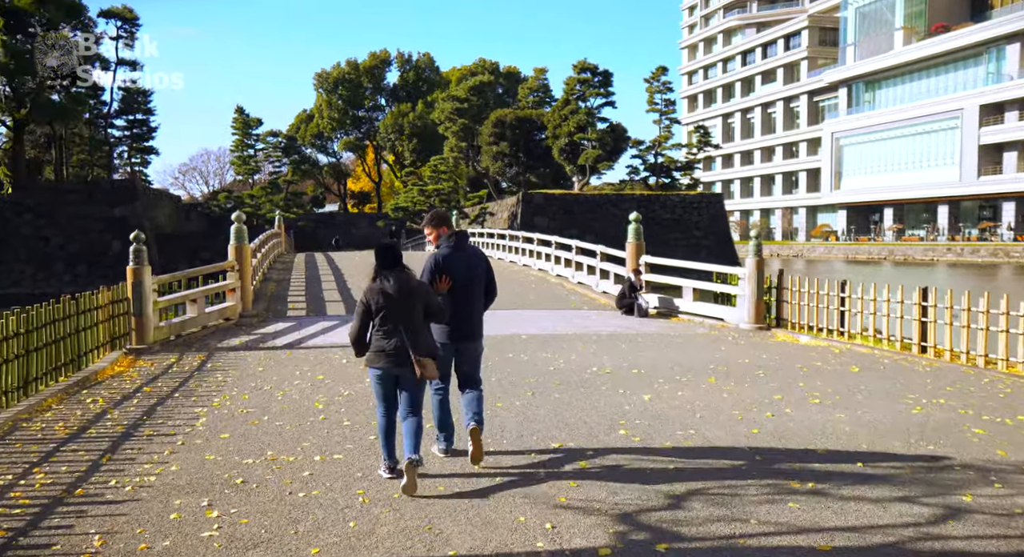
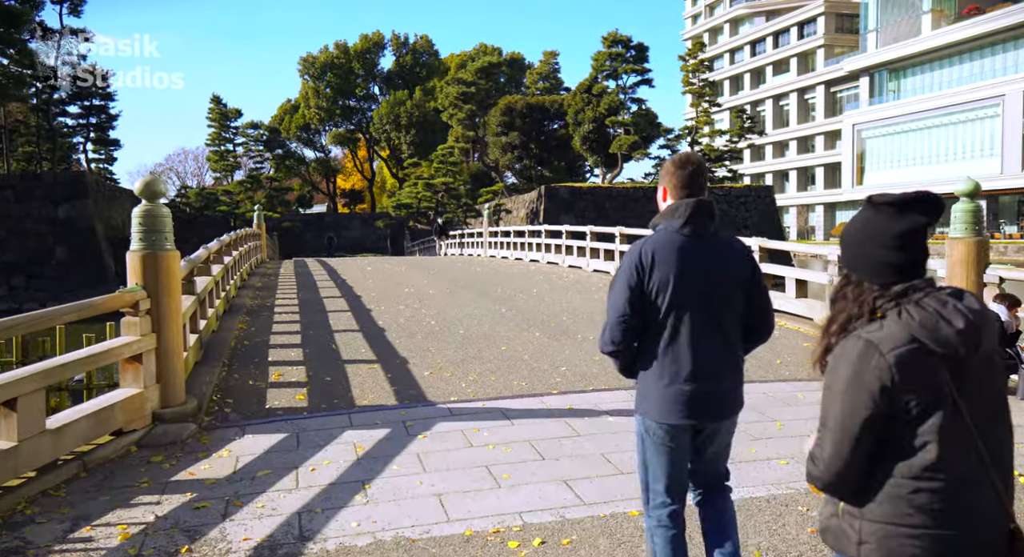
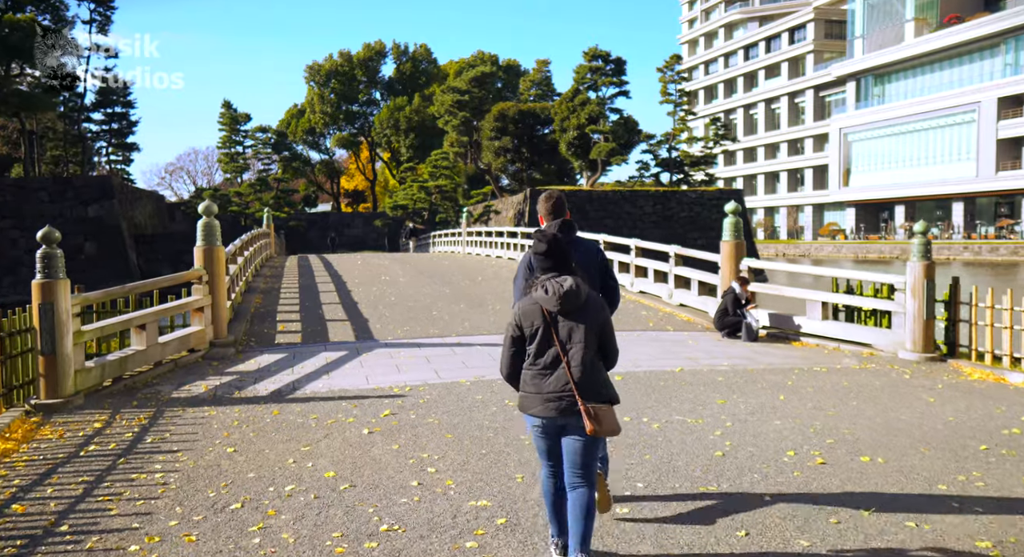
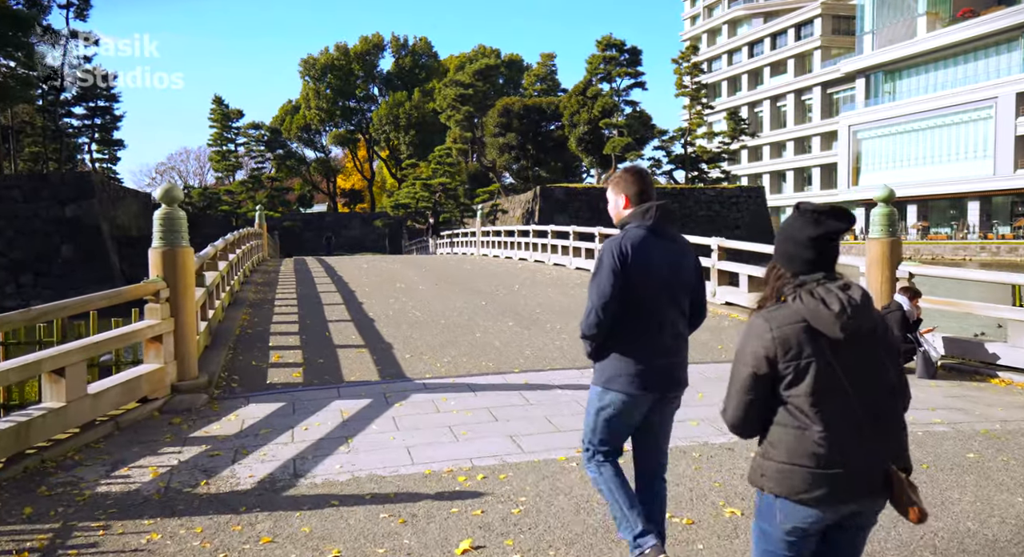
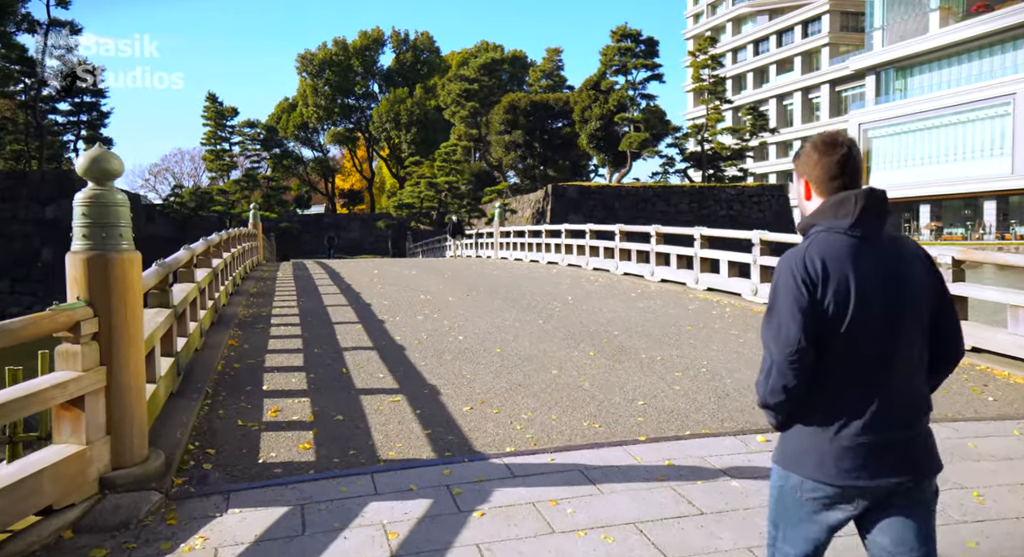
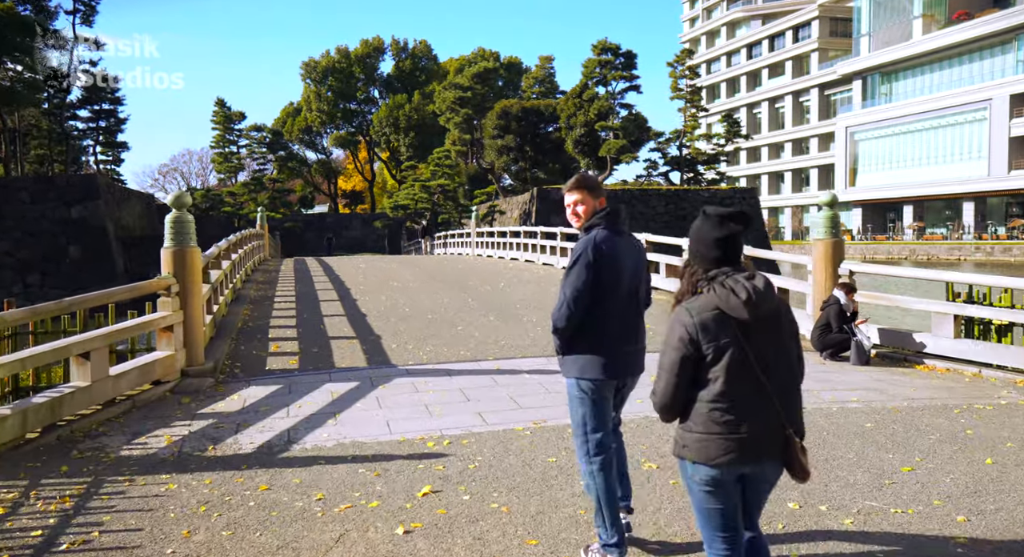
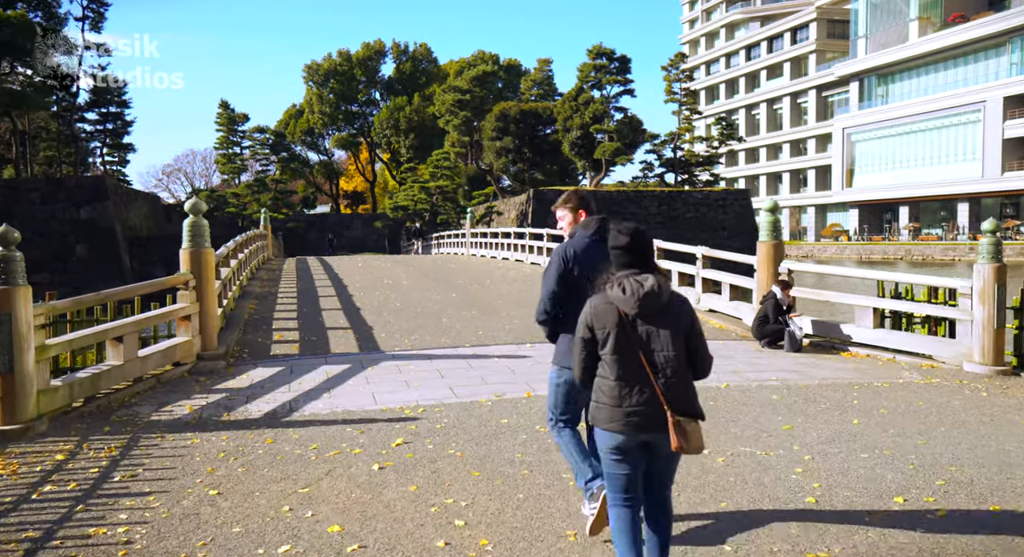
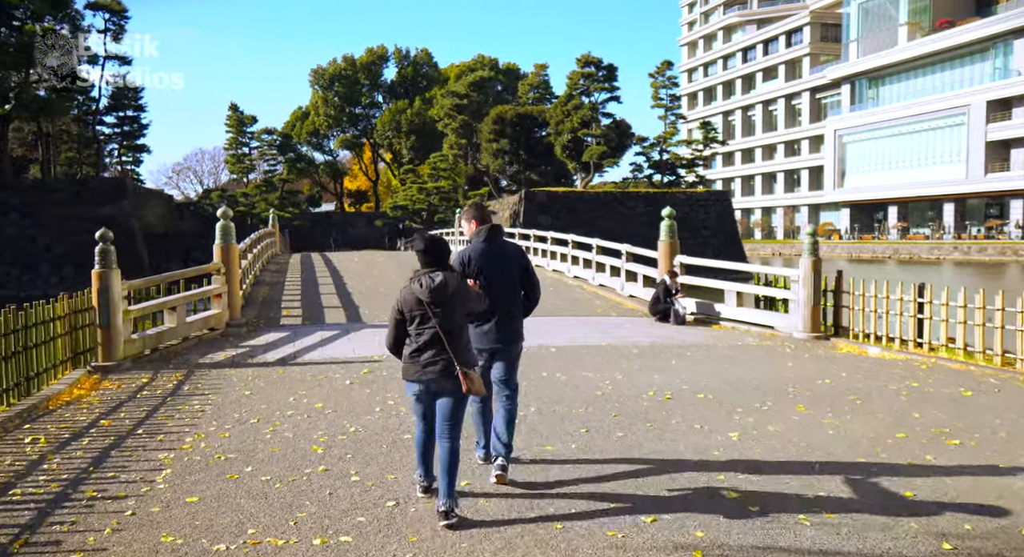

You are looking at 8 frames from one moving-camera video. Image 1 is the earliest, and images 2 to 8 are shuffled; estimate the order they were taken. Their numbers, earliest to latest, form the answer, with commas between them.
8, 3, 7, 6, 4, 2, 5
